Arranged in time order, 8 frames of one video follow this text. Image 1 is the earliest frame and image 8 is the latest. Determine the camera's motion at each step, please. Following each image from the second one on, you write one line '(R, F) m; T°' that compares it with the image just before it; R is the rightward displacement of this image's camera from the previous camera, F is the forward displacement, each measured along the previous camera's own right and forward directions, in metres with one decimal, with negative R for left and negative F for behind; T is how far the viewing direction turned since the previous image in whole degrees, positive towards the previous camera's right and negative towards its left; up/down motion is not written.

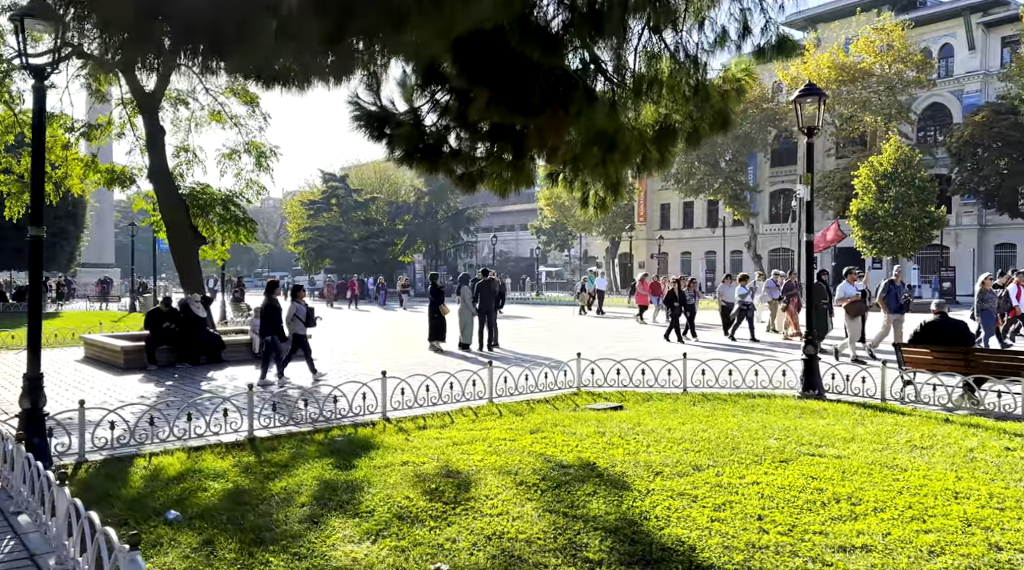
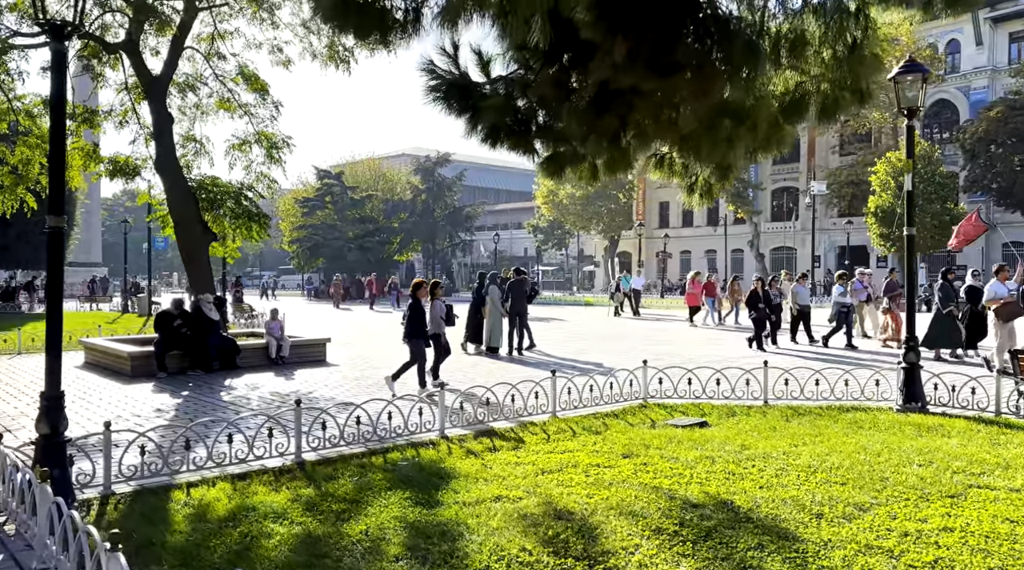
(-0.8, +1.1) m; +1°
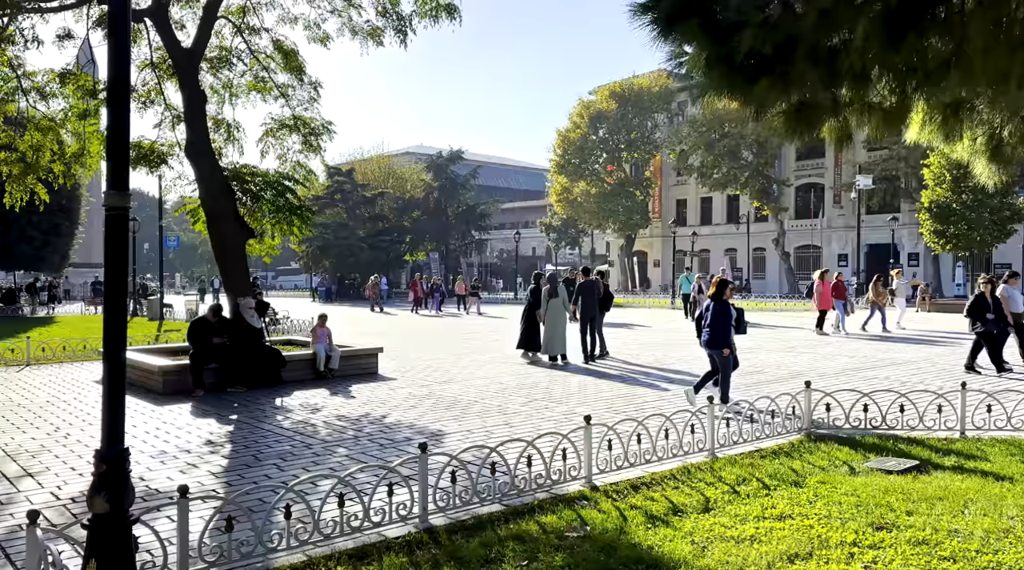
(-1.3, +1.8) m; 0°
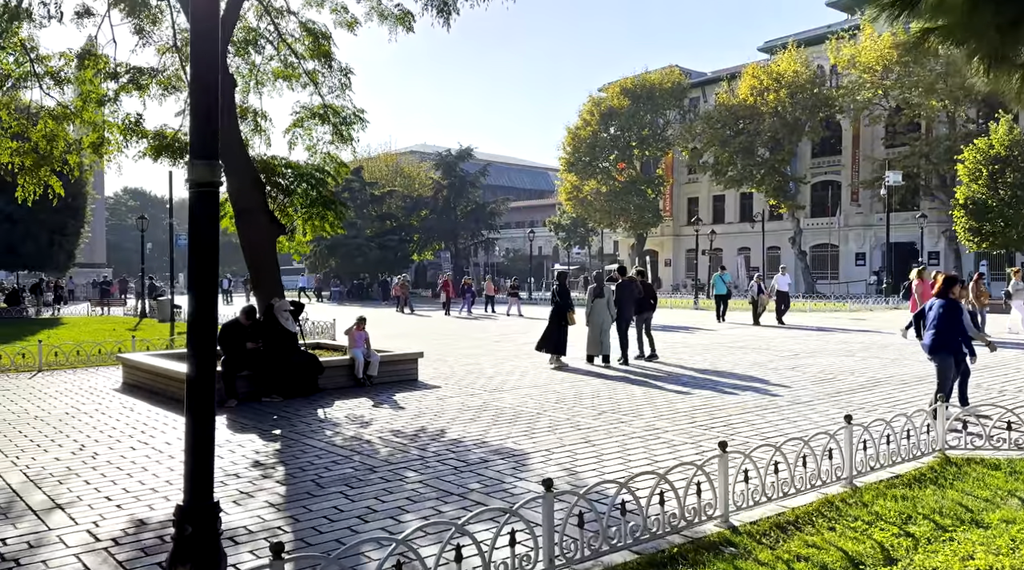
(-0.8, +1.0) m; 0°
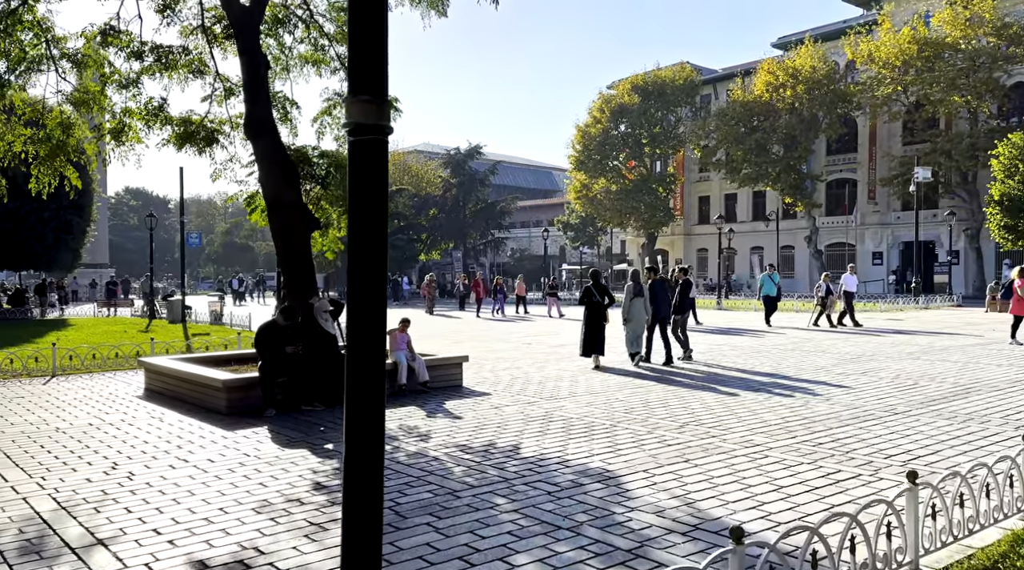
(-0.7, +0.9) m; 0°
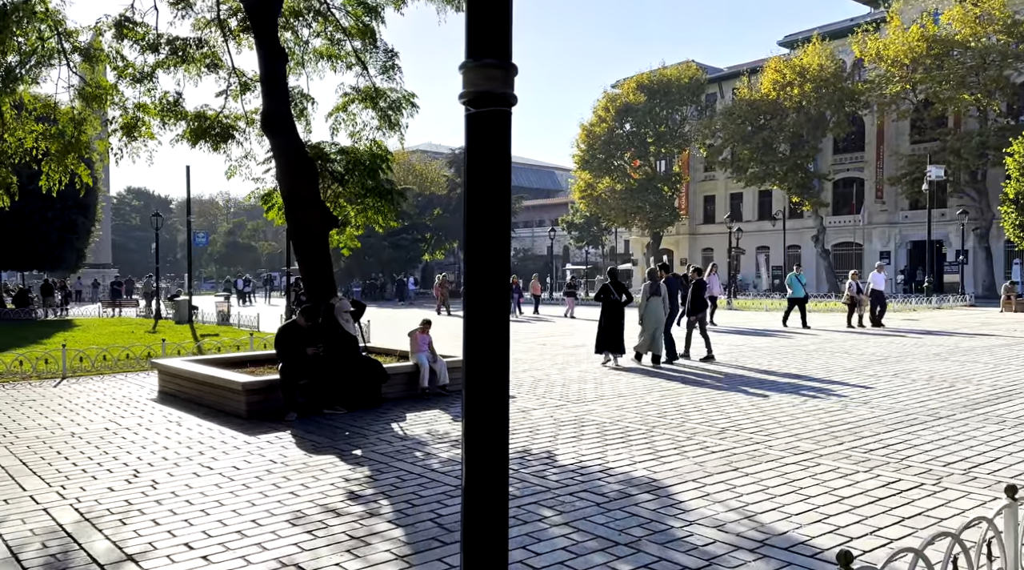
(-0.3, +0.3) m; 0°
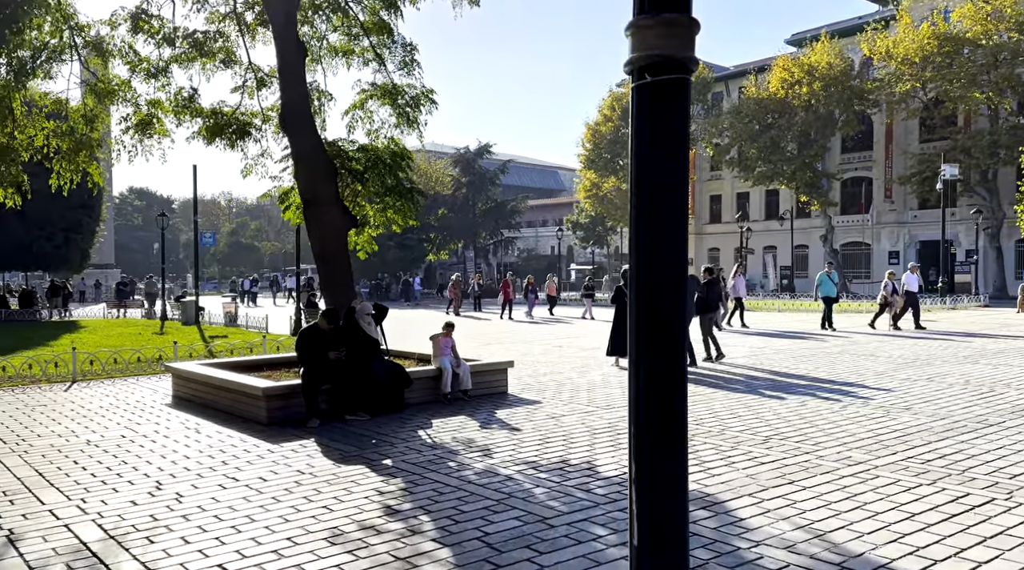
(-0.3, +0.3) m; 0°
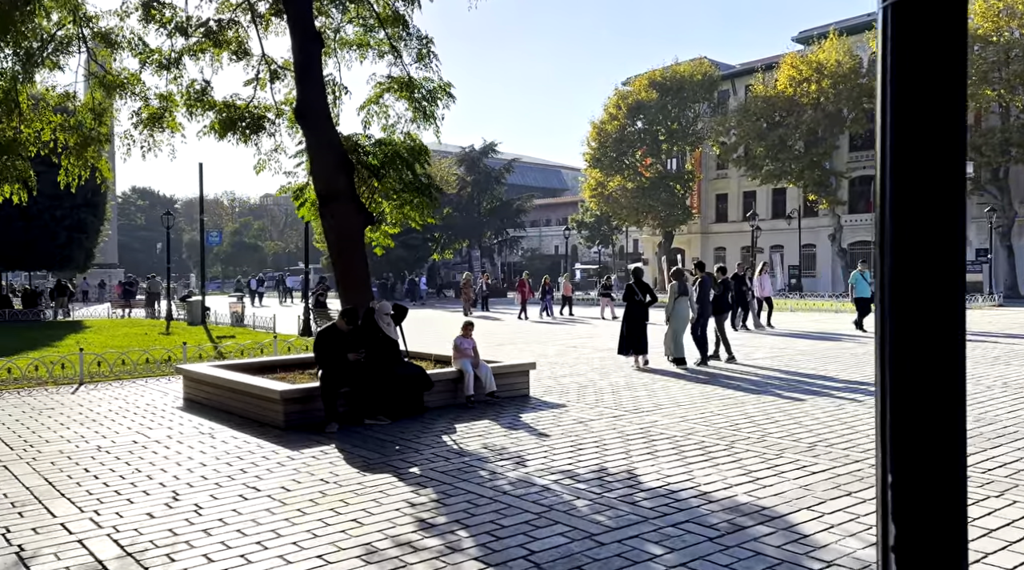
(-0.3, +0.4) m; 0°
